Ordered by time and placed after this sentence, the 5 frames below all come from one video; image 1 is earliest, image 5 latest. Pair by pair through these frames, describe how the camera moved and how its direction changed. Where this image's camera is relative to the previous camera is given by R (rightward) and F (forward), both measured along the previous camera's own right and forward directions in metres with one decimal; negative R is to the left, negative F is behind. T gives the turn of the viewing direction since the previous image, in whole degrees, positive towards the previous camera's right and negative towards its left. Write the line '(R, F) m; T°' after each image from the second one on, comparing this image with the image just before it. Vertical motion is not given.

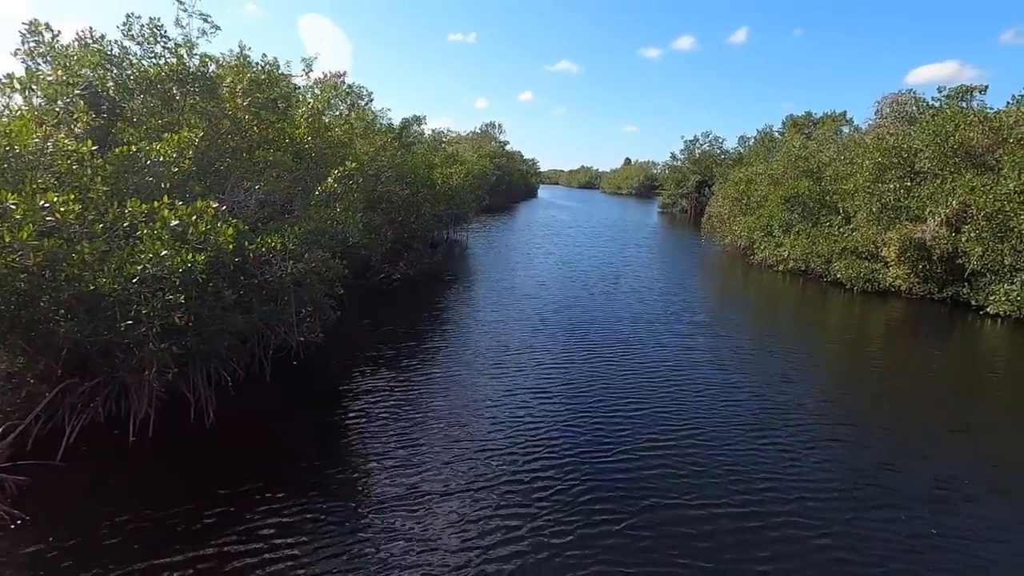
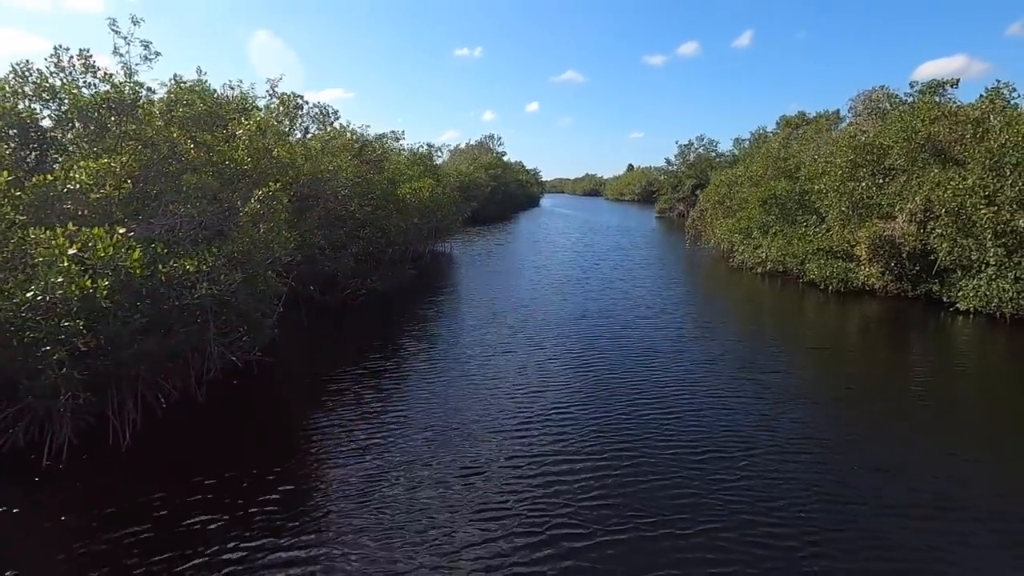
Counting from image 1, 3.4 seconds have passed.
(+2.5, +0.1) m; -2°
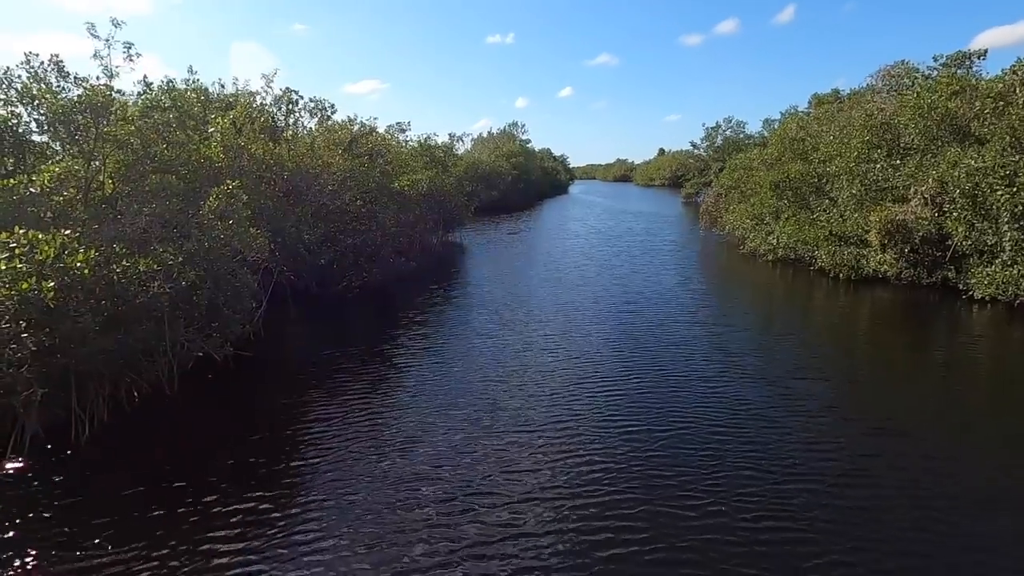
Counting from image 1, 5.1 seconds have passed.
(+2.2, +0.5) m; -4°
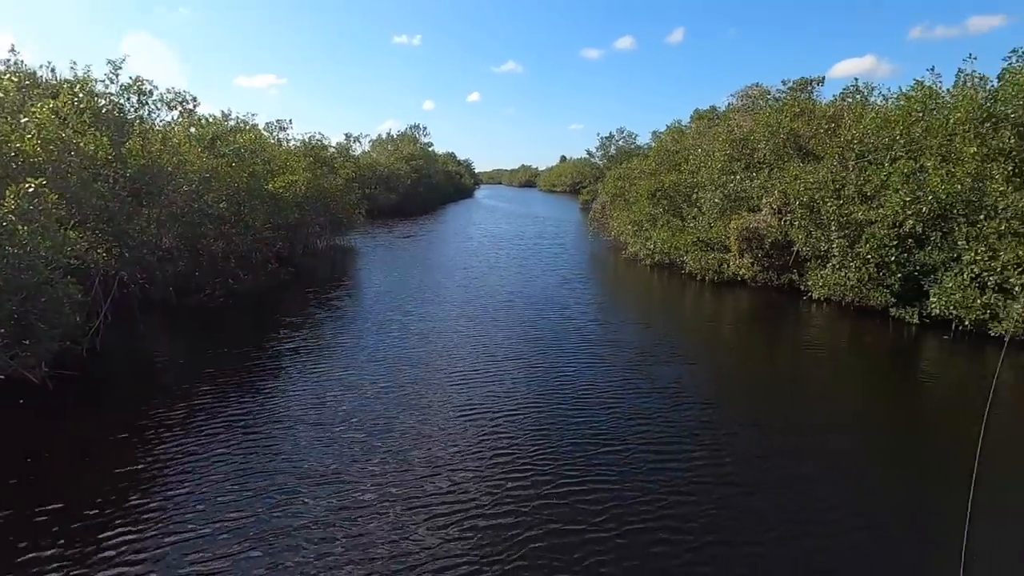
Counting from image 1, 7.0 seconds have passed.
(+1.3, -0.6) m; +8°
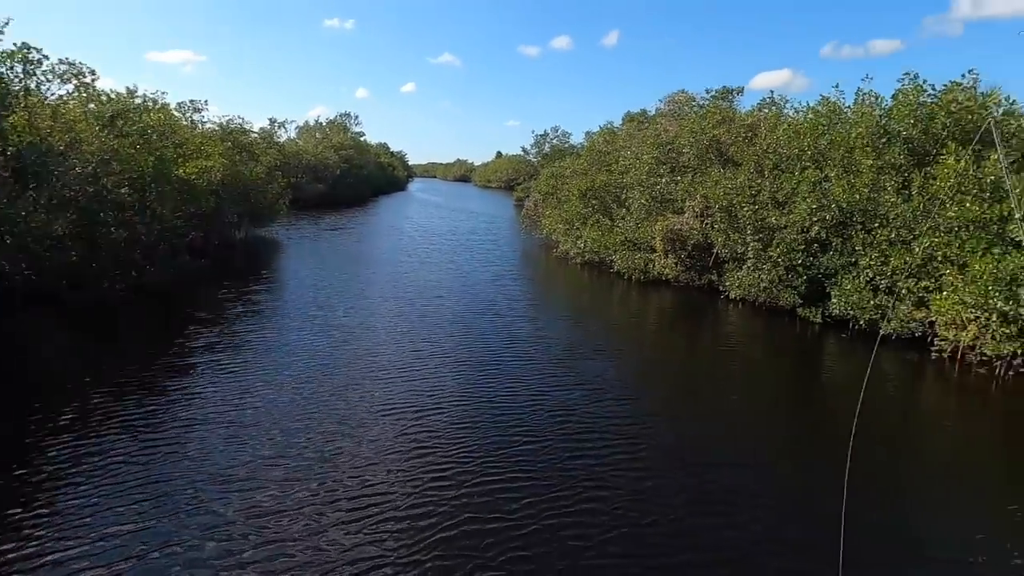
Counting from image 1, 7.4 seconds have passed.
(+0.2, -0.3) m; +6°
